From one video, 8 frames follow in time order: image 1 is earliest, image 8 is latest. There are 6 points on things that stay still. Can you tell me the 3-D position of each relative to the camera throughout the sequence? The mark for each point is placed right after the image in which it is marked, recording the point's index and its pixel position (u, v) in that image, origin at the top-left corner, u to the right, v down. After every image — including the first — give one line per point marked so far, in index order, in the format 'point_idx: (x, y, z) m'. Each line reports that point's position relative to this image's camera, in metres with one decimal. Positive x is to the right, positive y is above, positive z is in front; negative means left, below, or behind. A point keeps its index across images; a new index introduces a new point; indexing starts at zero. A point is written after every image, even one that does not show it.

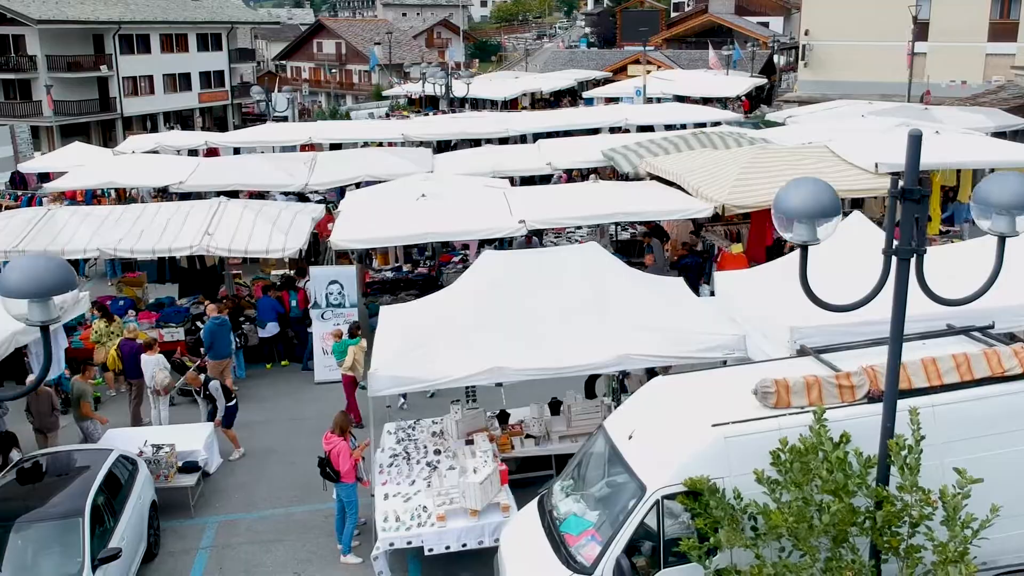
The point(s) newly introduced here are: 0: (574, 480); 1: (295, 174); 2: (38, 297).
0: (+0.5, -1.4, +7.1) m
1: (-4.0, +2.1, +18.4) m
2: (-2.3, 0.0, +4.8) m
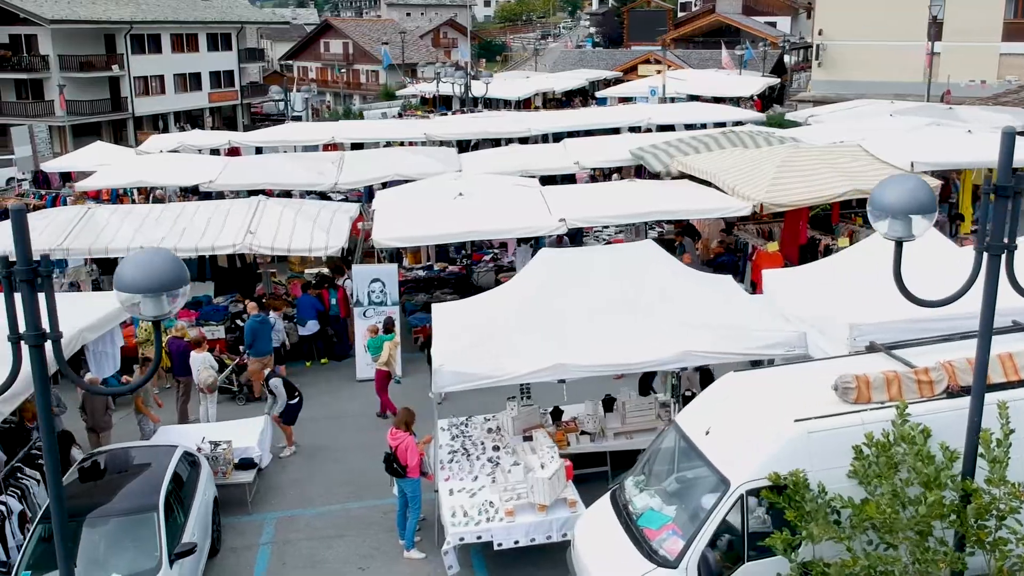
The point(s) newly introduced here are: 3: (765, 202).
0: (+1.0, -1.4, +7.1) m
1: (-3.5, +2.2, +18.5) m
2: (-1.8, 0.0, +4.8) m
3: (+3.4, +1.2, +13.2) m
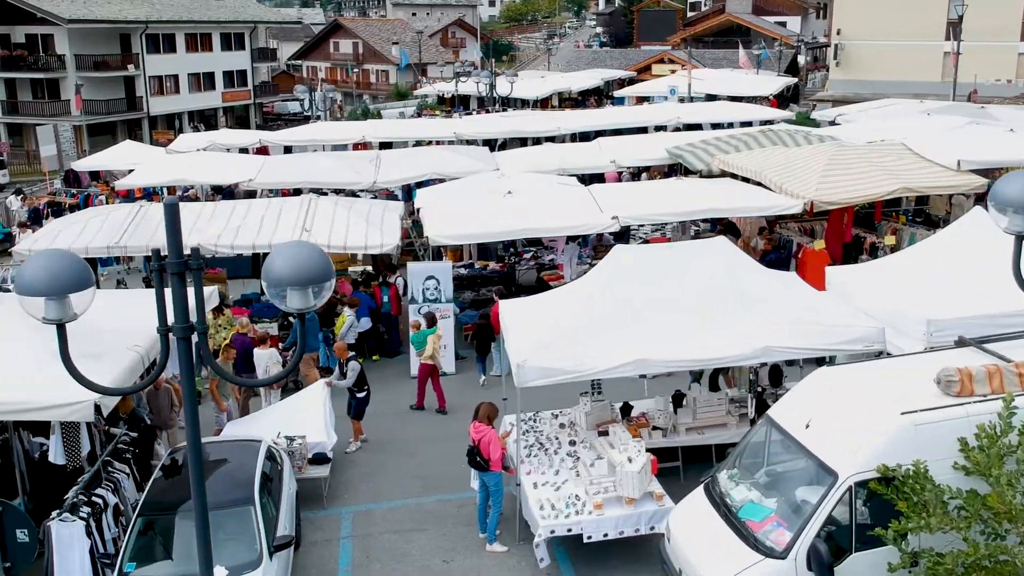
0: (+1.7, -1.3, +7.2) m
1: (-2.8, +2.2, +18.6) m
2: (-1.1, 0.0, +4.9) m
3: (+4.1, +1.2, +13.2) m
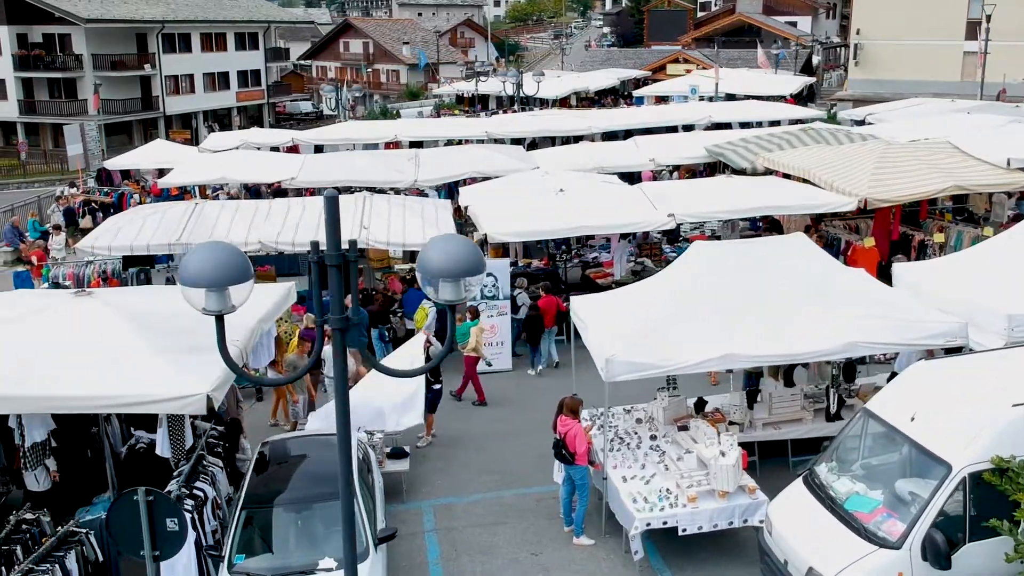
0: (+2.4, -1.3, +7.3) m
1: (-2.1, +2.2, +18.6) m
2: (-0.3, +0.1, +5.0) m
3: (+4.8, +1.2, +13.3) m
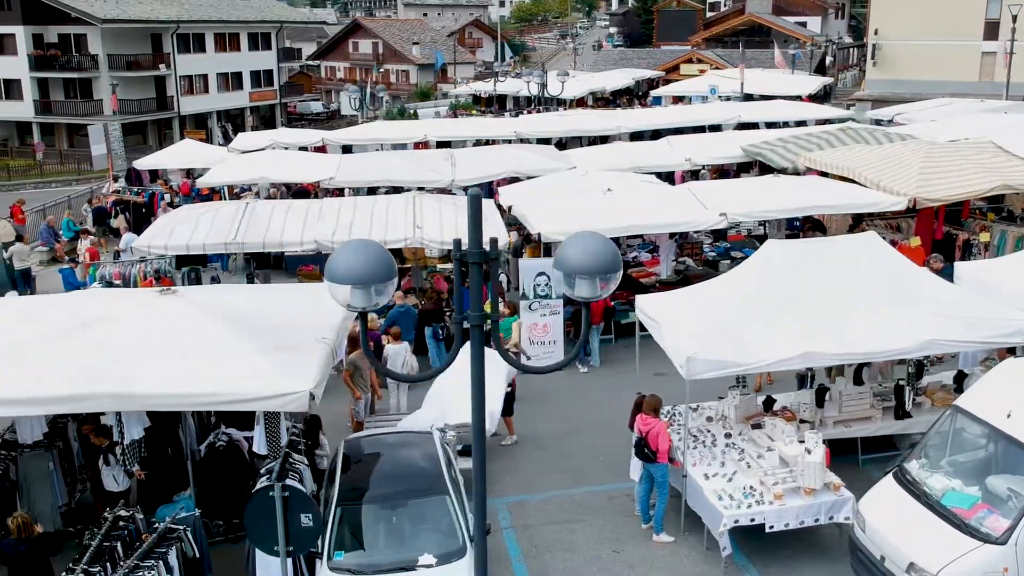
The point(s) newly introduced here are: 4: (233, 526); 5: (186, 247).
0: (+3.1, -1.3, +7.4) m
1: (-1.4, +2.2, +18.7) m
2: (+0.4, +0.1, +5.0) m
3: (+5.5, +1.2, +13.4) m
4: (-2.5, -2.2, +8.9) m
5: (-4.2, +0.5, +12.7) m
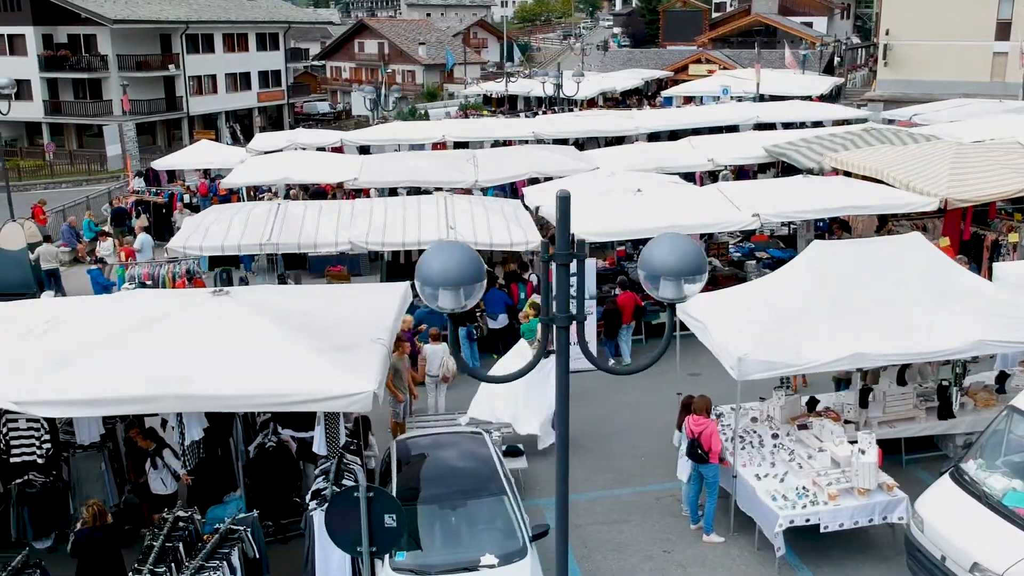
0: (+3.6, -1.3, +7.4) m
1: (-0.9, +2.2, +18.7) m
2: (+0.8, +0.1, +5.0) m
3: (+5.9, +1.2, +13.4) m
4: (-2.1, -2.2, +9.0) m
5: (-3.7, +0.5, +12.7) m
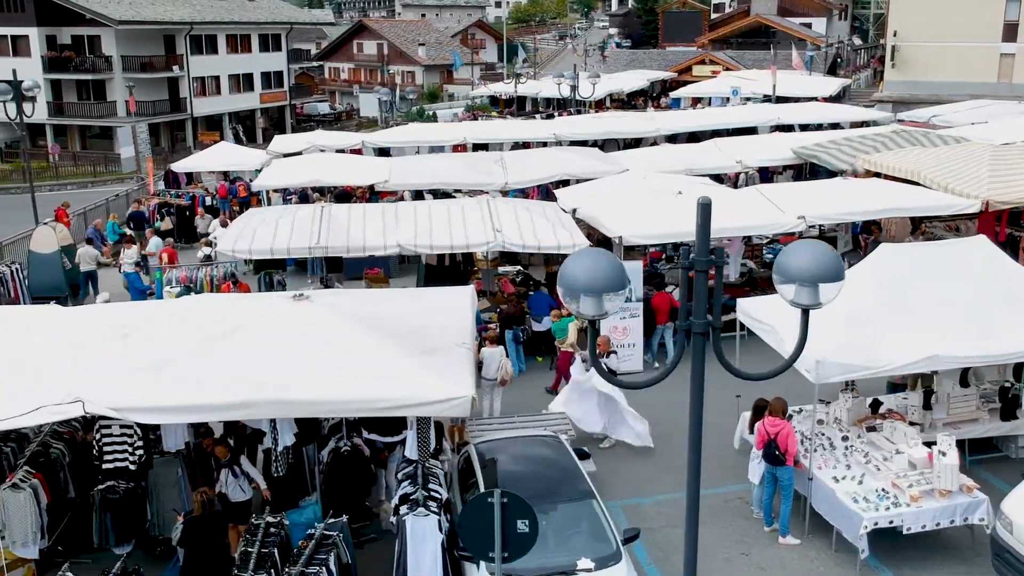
0: (+4.3, -1.3, +7.4) m
1: (-0.4, +2.2, +18.7) m
2: (+1.5, 0.0, +5.1) m
3: (+6.5, +1.2, +13.5) m
4: (-1.4, -2.2, +9.0) m
5: (-3.1, +0.5, +12.7) m
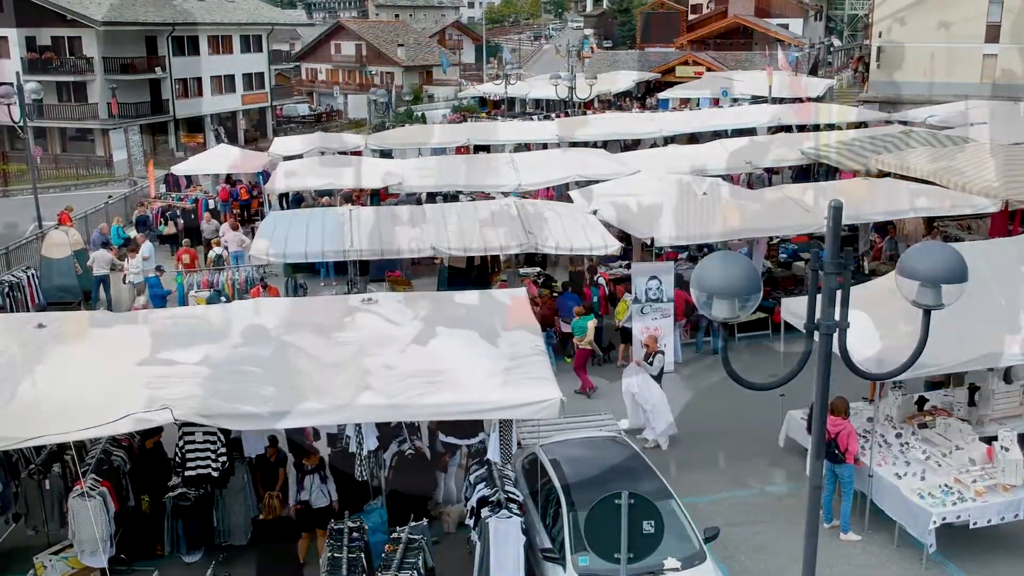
0: (+4.9, -1.3, +7.6) m
1: (-0.2, +2.2, +18.8) m
2: (+2.2, 0.0, +5.2) m
3: (+6.9, +1.2, +13.7) m
4: (-0.9, -2.2, +9.0) m
5: (-2.7, +0.4, +12.6) m
